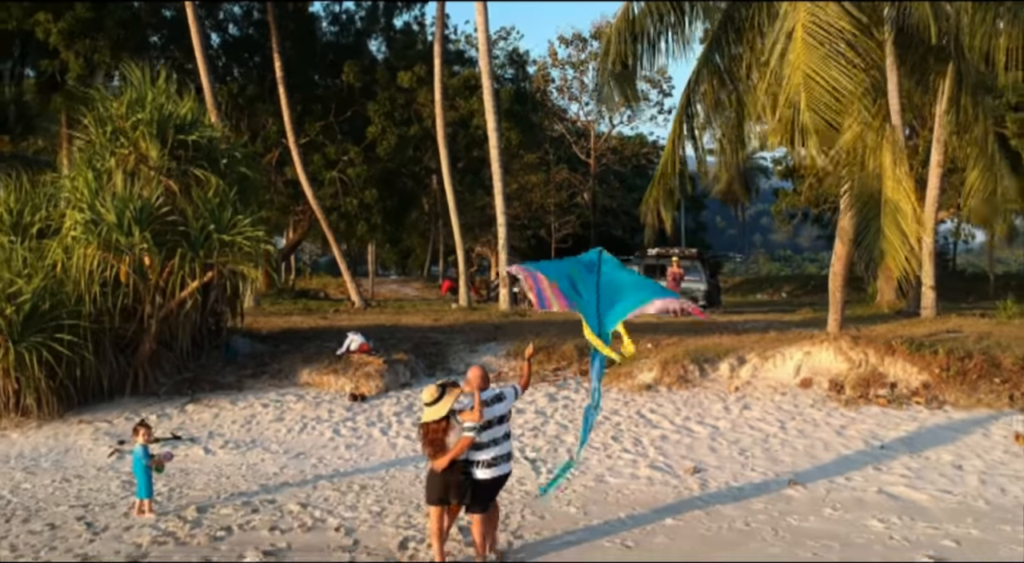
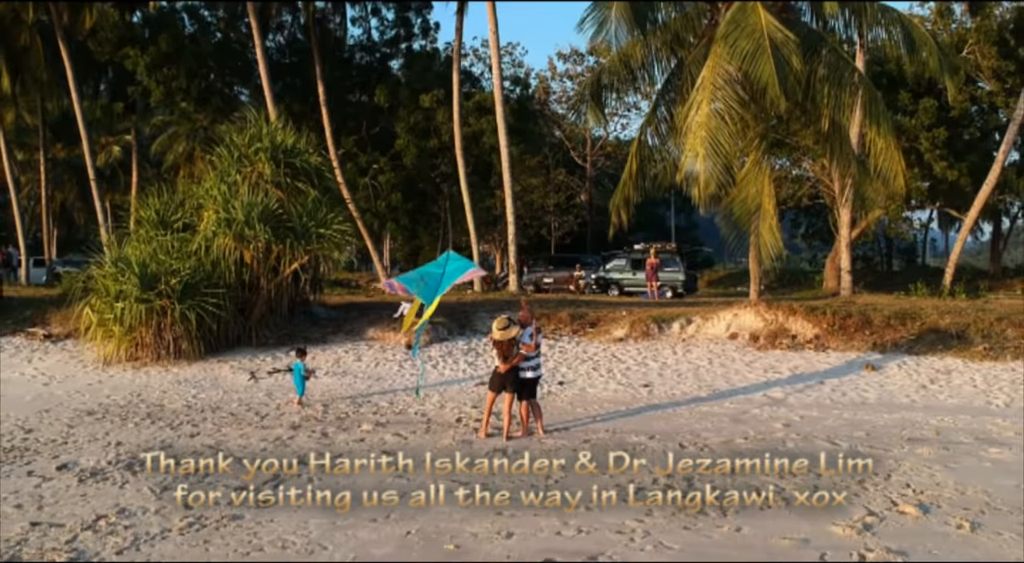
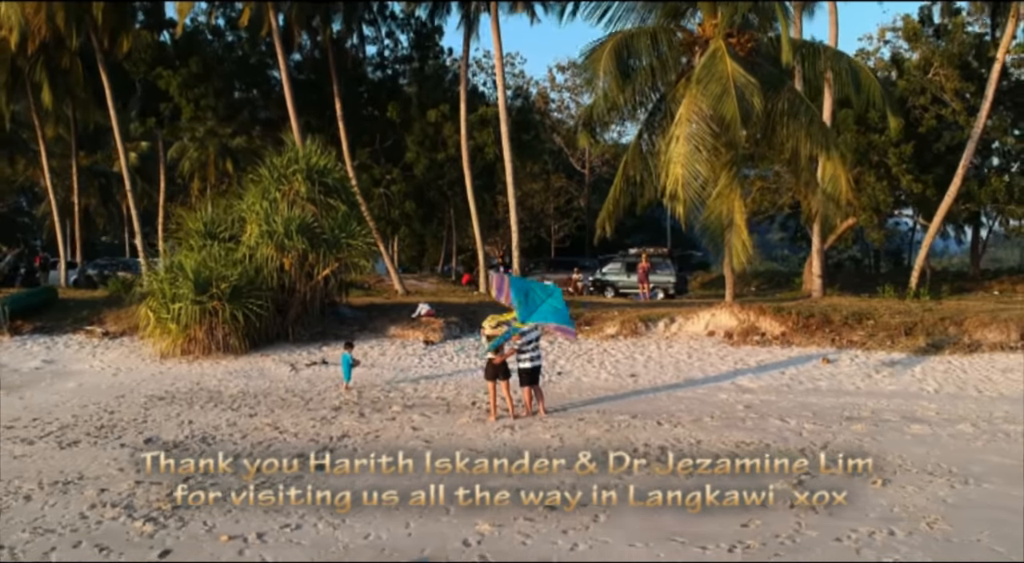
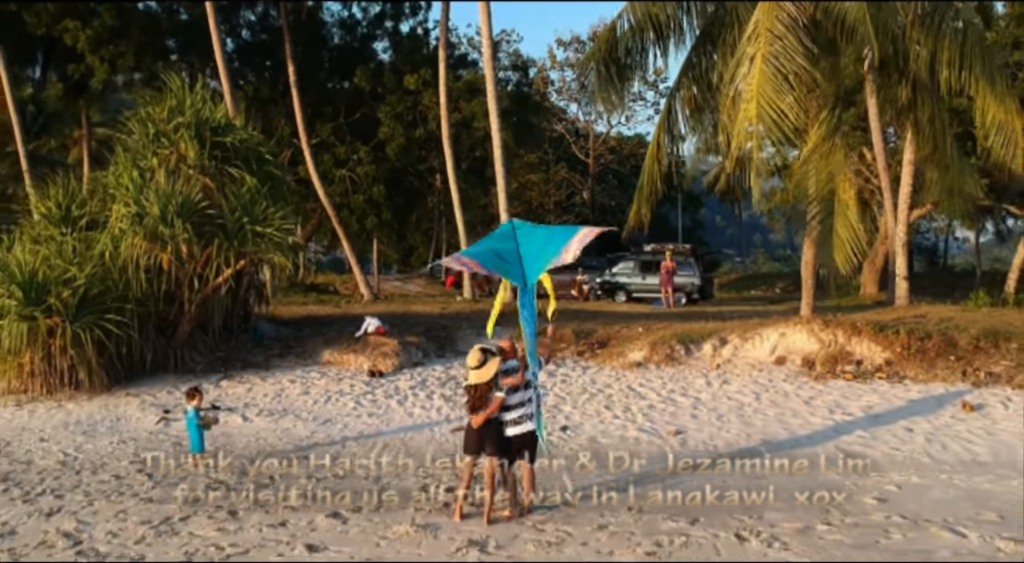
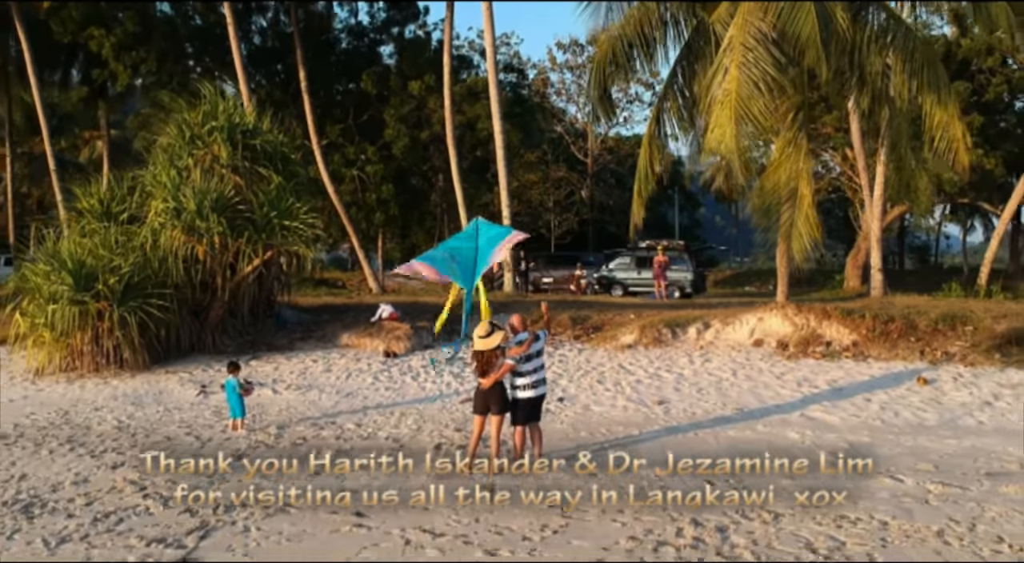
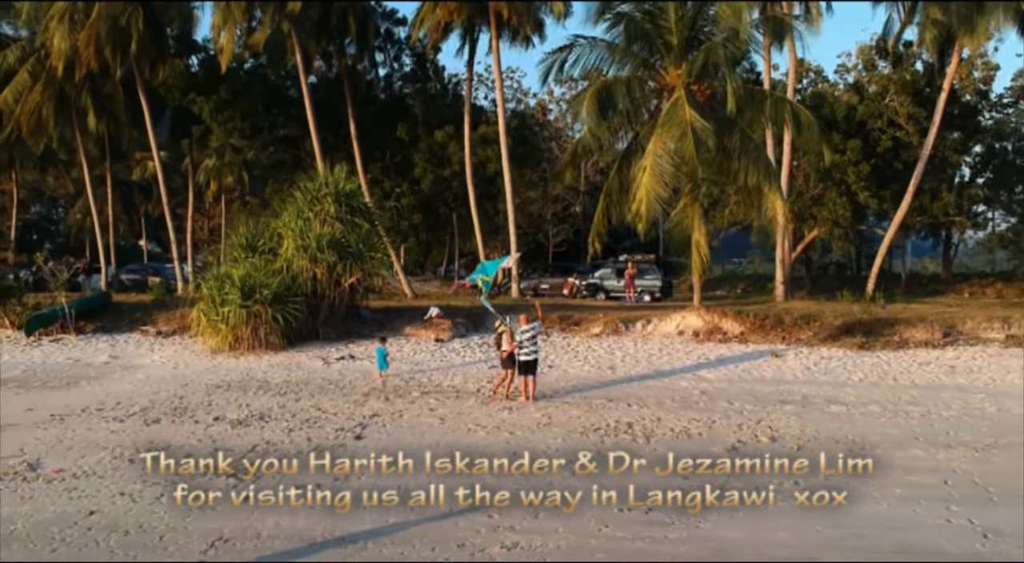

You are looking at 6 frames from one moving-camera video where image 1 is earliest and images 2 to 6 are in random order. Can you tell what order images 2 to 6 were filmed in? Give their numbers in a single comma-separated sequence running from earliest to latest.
4, 5, 2, 3, 6
